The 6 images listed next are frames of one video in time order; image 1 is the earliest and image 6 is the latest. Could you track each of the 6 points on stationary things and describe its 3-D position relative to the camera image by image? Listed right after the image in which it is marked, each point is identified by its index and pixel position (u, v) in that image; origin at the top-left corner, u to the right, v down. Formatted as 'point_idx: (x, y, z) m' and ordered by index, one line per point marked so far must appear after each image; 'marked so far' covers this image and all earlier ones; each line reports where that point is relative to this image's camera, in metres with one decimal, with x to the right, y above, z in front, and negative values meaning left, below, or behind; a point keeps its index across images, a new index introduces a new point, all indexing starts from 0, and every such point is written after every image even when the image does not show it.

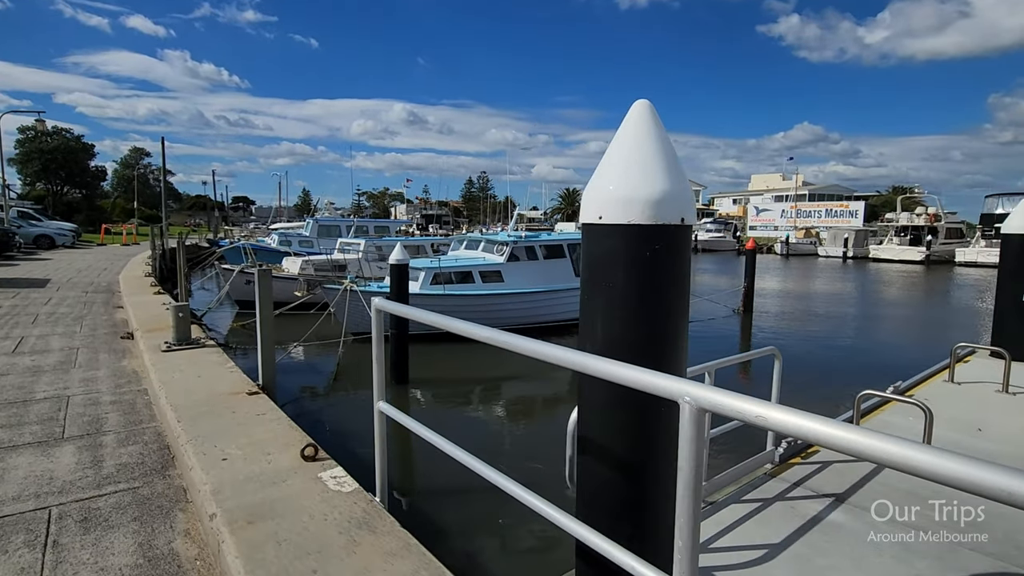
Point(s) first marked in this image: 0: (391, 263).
0: (-2.0, +0.4, +9.2) m
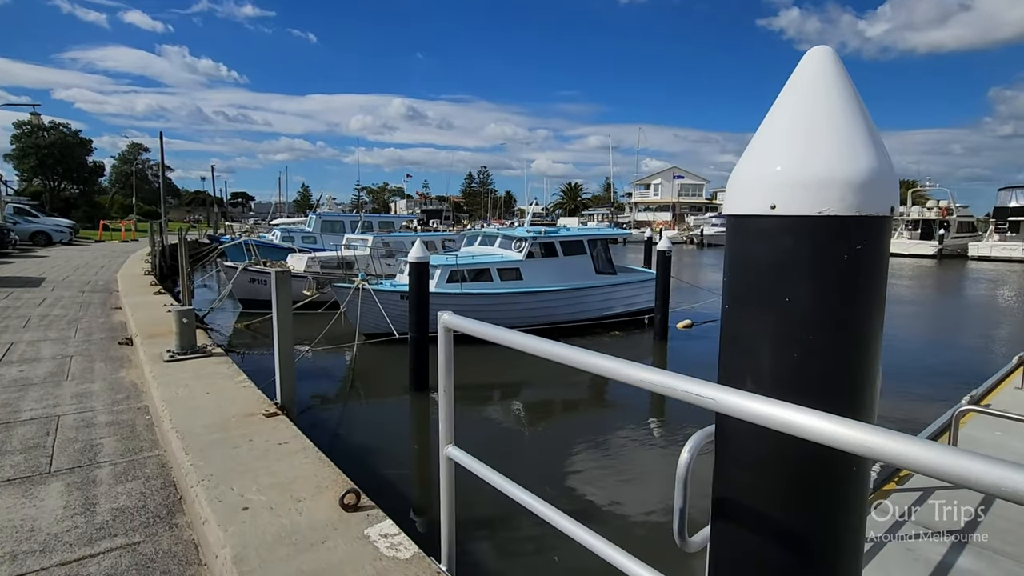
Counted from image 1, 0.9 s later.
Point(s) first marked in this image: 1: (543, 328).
0: (-1.6, +0.4, +8.6) m
1: (+0.9, -1.1, +13.2) m
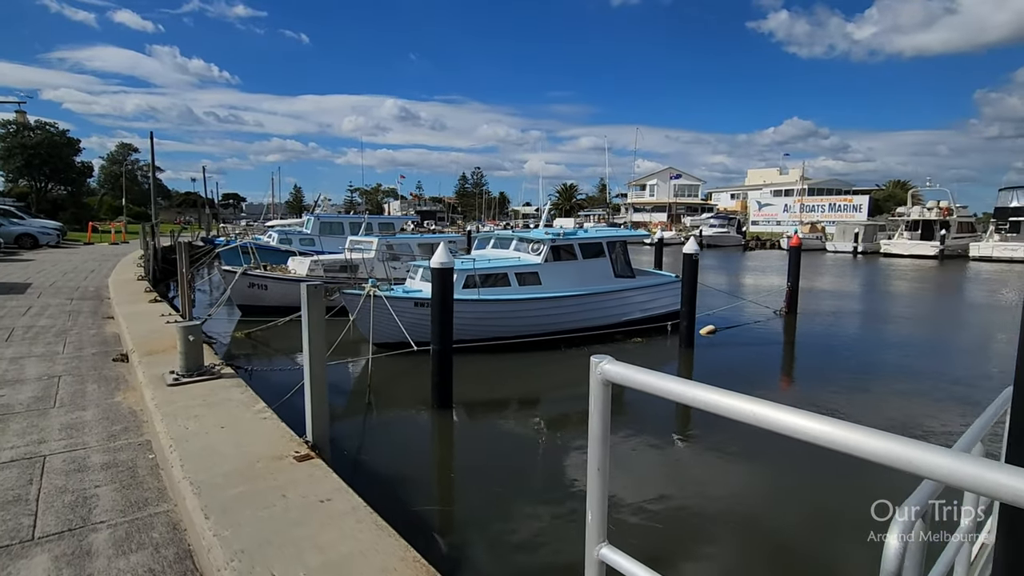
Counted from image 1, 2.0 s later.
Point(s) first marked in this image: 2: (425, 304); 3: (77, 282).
0: (-1.1, +0.3, +7.9) m
1: (+1.3, -1.2, +12.6) m
2: (-1.7, -0.3, +10.7) m
3: (-11.1, +0.2, +13.5) m
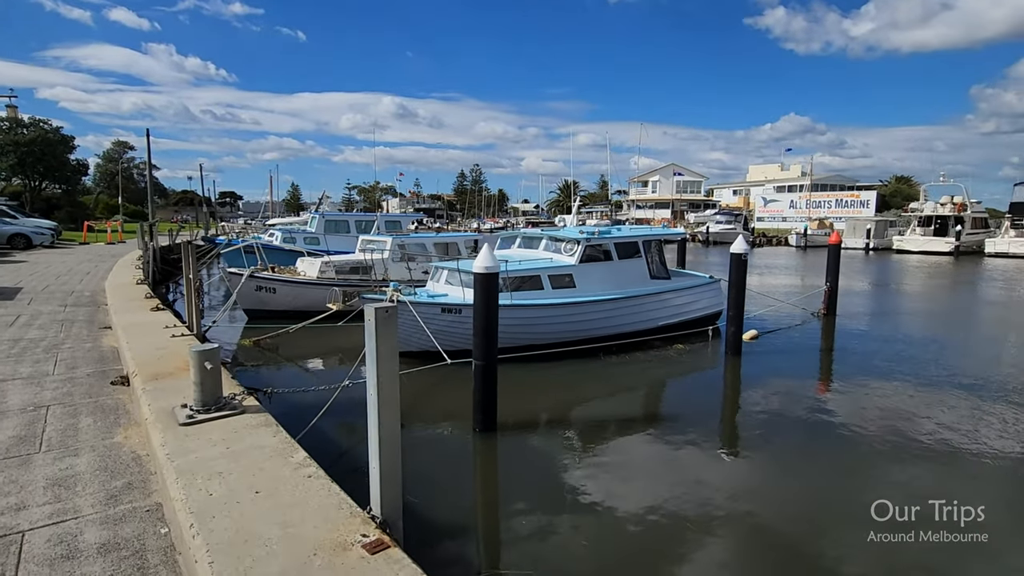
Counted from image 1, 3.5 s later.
0: (-0.5, +0.2, +7.0) m
1: (+2.0, -1.2, +11.7) m
2: (-1.1, -0.4, +9.8) m
3: (-10.5, 0.0, +12.5) m
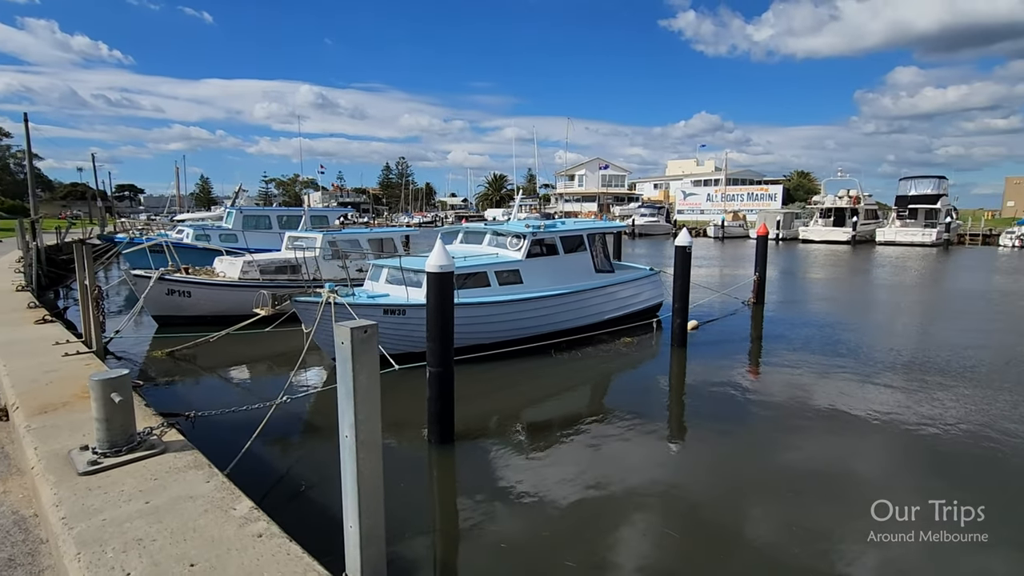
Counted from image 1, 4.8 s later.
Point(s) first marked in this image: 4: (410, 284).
0: (-1.0, +0.2, +6.4) m
1: (+0.8, -1.1, +11.4) m
2: (-2.0, -0.4, +9.2) m
3: (-11.7, -0.1, +10.6) m
4: (-1.9, +0.1, +9.9) m
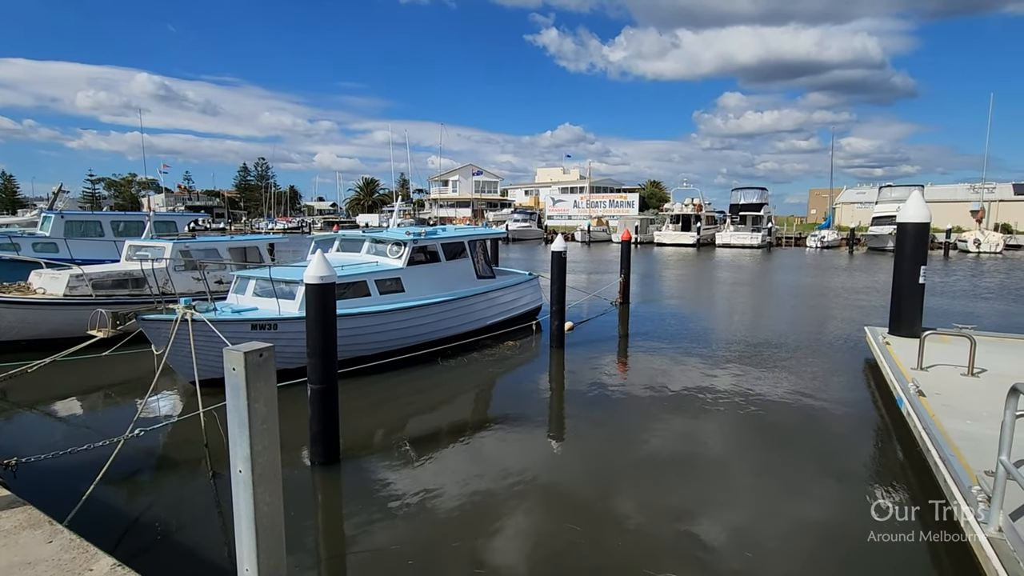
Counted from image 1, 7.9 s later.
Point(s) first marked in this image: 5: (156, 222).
0: (-2.4, +0.1, +6.0) m
1: (-1.7, -1.3, +11.3) m
2: (-3.9, -0.6, +8.5) m
3: (-13.7, -0.6, +7.6) m
4: (-4.0, -0.1, +9.2) m
5: (-12.5, +2.3, +18.6) m
